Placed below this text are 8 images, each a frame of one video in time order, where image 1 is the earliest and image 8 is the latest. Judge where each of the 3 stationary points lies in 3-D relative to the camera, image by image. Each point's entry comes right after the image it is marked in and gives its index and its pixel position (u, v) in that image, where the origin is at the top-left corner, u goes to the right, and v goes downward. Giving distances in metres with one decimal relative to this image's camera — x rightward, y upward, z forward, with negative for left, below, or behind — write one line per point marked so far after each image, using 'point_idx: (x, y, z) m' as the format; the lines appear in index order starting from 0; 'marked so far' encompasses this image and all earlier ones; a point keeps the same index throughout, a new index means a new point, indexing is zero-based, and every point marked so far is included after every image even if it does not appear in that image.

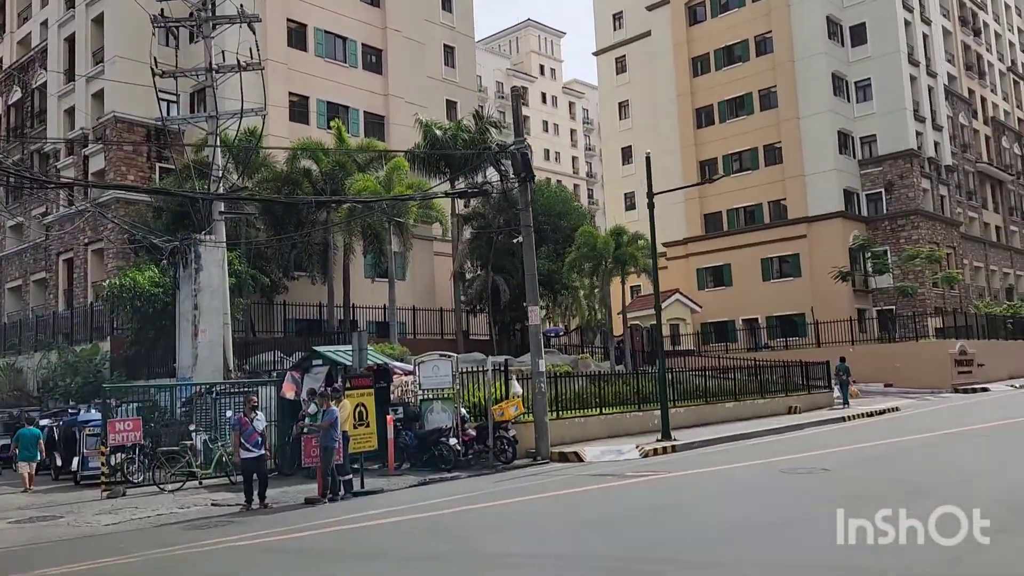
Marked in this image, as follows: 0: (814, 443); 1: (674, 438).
0: (+6.1, -3.2, +16.8) m
1: (+3.7, -3.3, +18.5) m
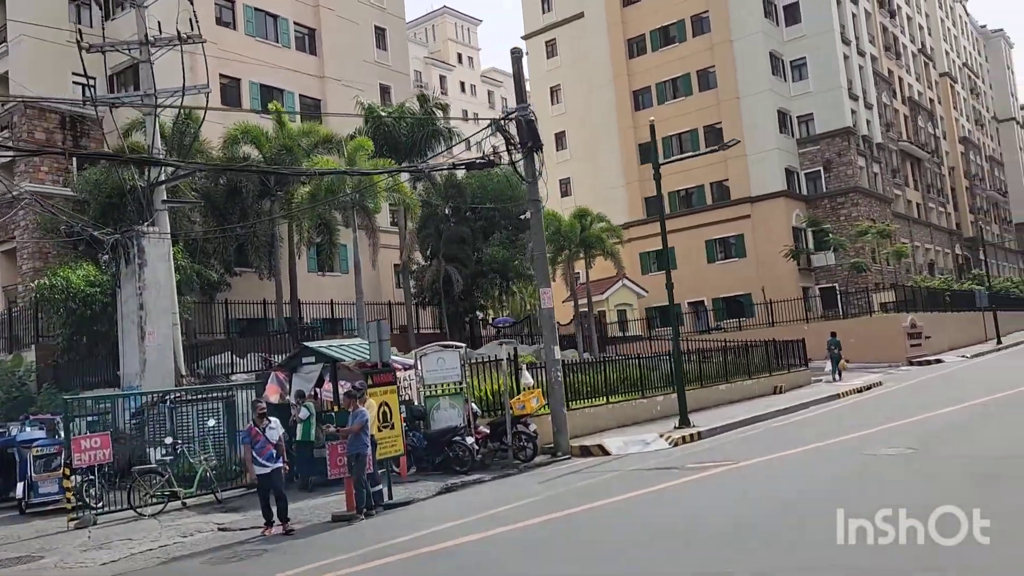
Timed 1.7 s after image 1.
0: (+6.4, -2.6, +16.0) m
1: (+3.8, -2.8, +17.4) m
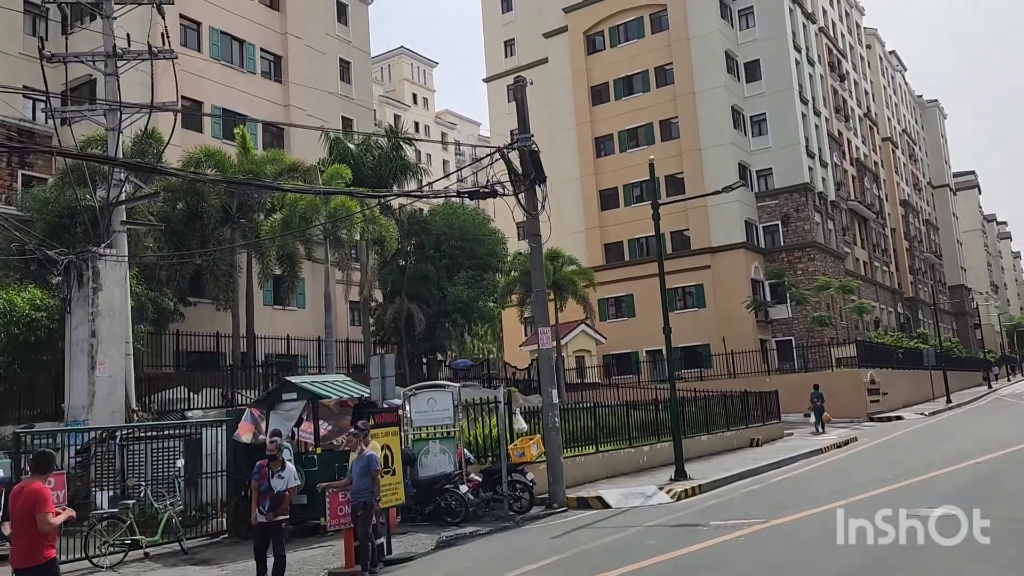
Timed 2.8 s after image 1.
0: (+6.3, -3.6, +15.5) m
1: (+3.6, -3.7, +16.7) m
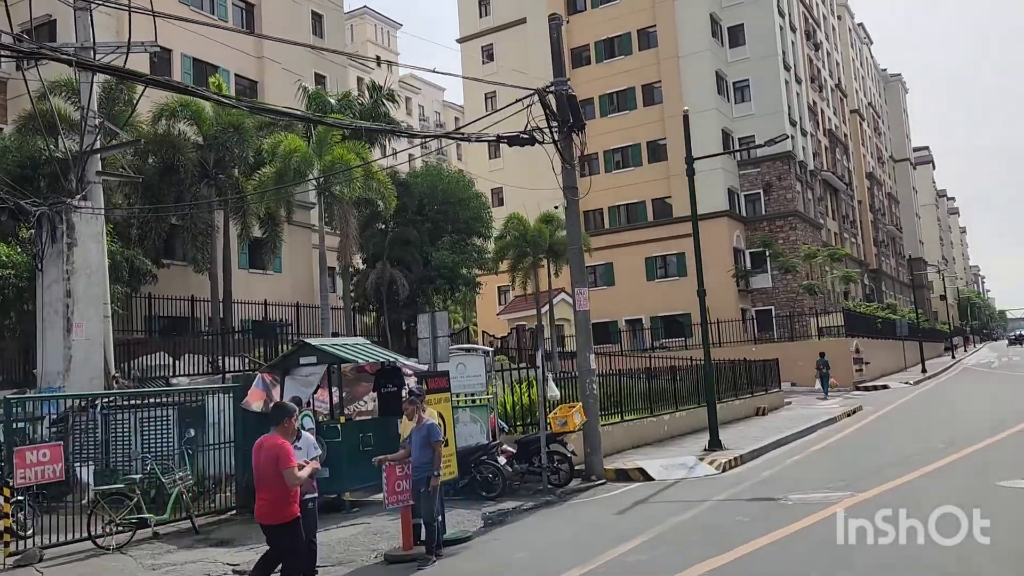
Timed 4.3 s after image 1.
0: (+6.8, -2.9, +14.8) m
1: (+4.0, -3.0, +15.8) m
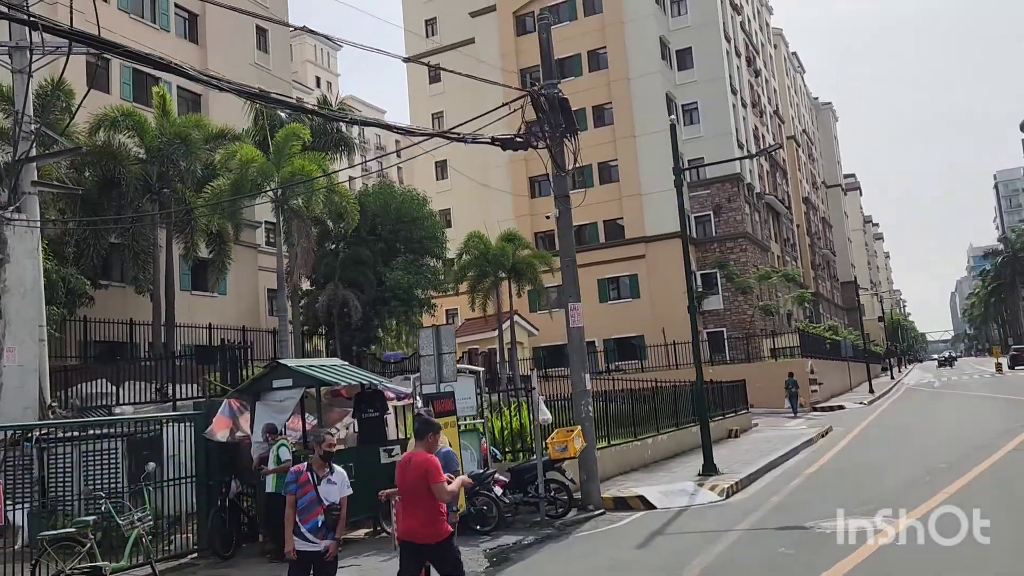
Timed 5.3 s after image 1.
0: (+6.5, -3.1, +14.3) m
1: (+3.7, -3.3, +15.1) m
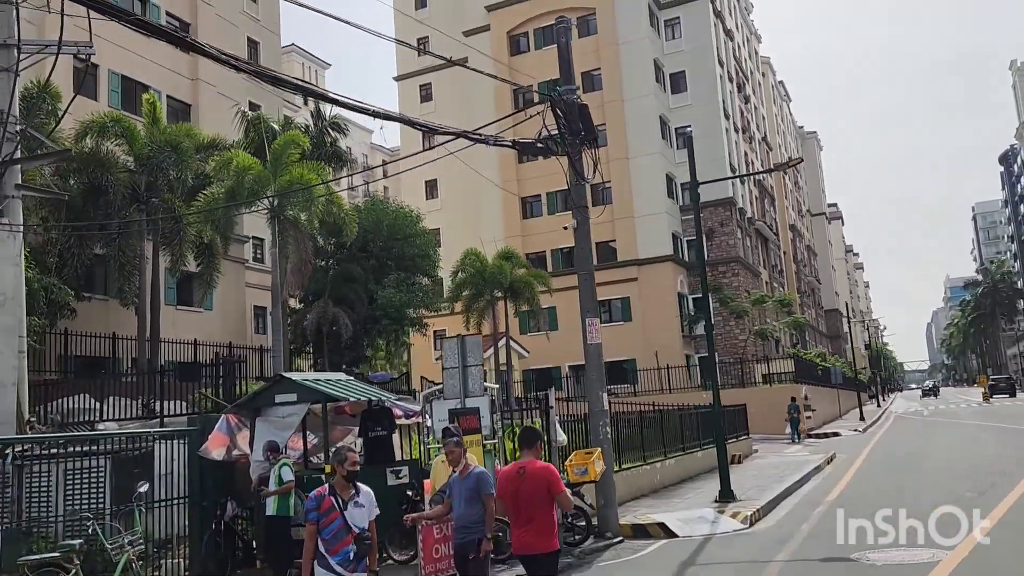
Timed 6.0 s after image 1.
0: (+6.7, -3.5, +13.7) m
1: (+3.8, -3.6, +14.4) m
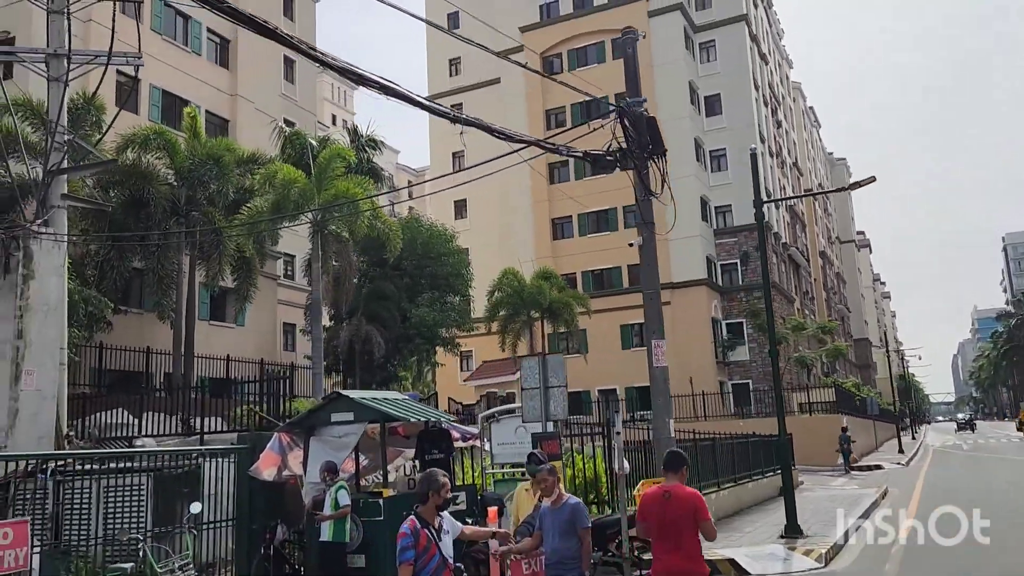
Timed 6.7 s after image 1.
0: (+7.5, -3.9, +12.9) m
1: (+4.7, -4.0, +13.7) m
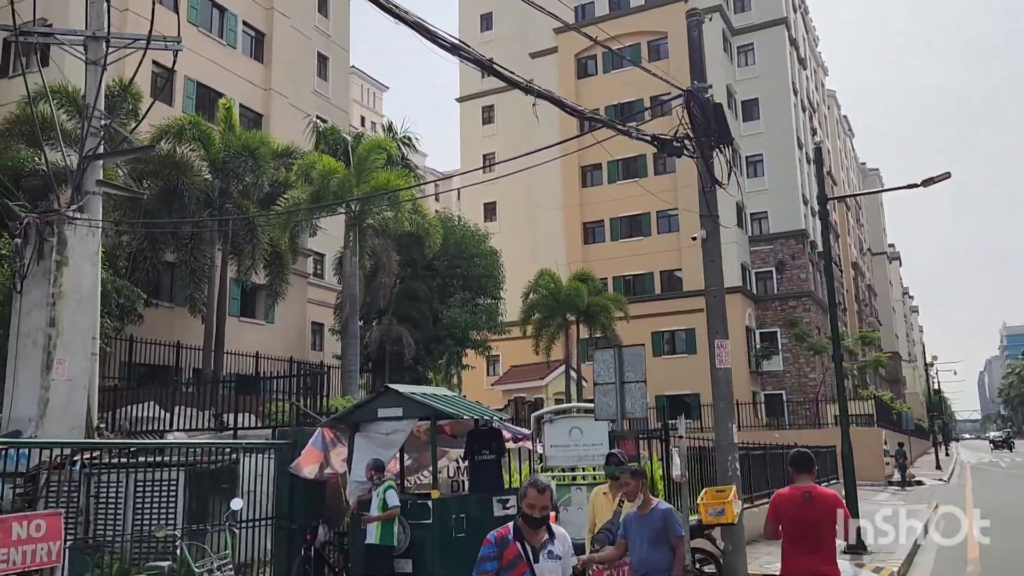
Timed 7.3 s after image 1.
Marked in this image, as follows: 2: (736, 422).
0: (+8.2, -3.9, +12.1) m
1: (+5.4, -4.0, +12.9) m
2: (+3.0, -1.8, +11.1) m
